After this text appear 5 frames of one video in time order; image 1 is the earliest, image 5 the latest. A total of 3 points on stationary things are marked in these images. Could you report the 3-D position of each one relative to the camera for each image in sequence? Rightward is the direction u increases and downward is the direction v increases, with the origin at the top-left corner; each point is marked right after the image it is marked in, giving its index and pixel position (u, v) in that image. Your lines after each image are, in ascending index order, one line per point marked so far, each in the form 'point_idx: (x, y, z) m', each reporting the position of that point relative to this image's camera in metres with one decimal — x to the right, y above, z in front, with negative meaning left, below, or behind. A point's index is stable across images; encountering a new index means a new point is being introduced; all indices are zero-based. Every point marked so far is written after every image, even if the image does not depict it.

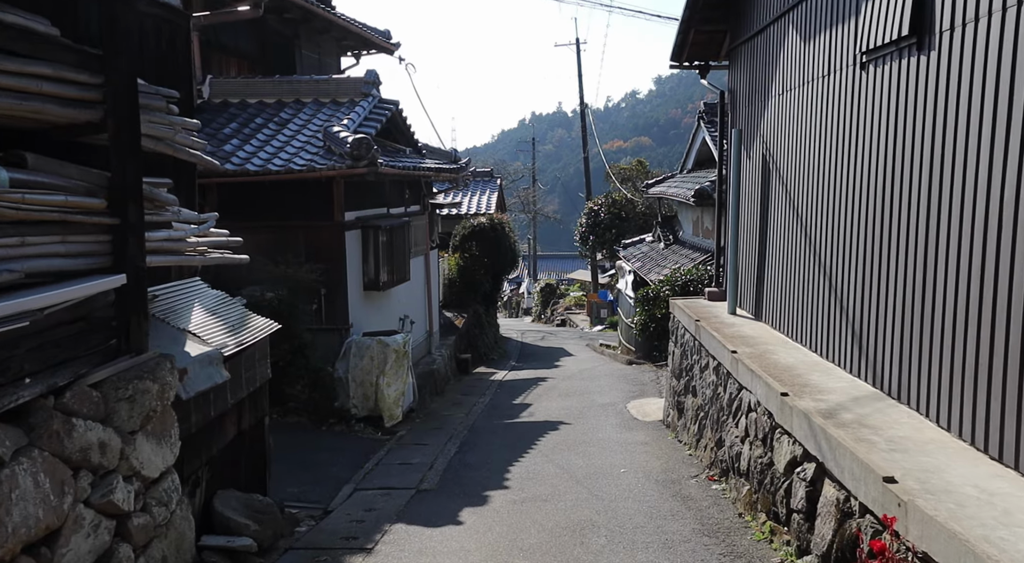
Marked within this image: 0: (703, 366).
0: (+1.9, -0.8, +9.0) m
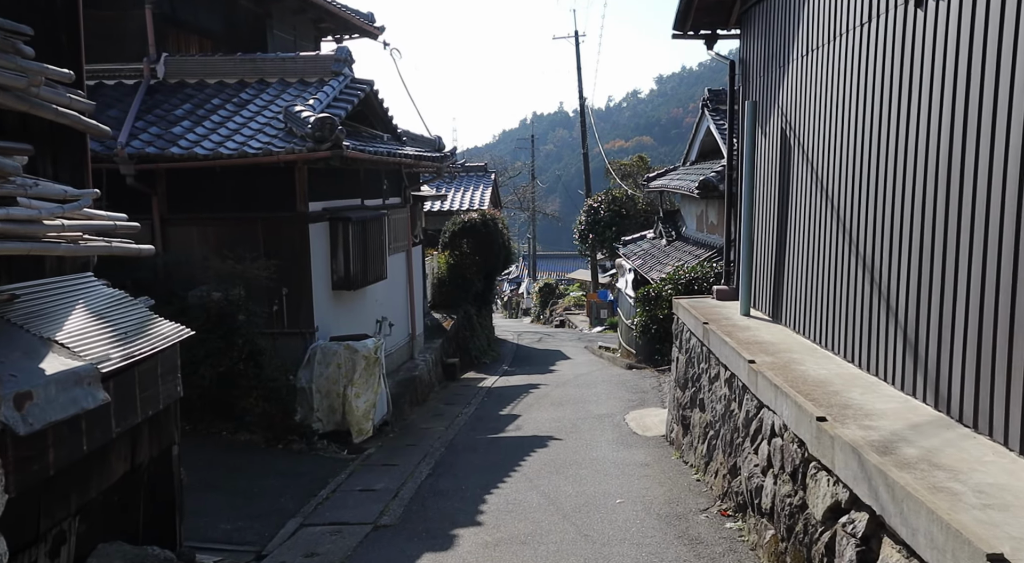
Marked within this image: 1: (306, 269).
0: (+1.7, -0.8, +7.7) m
1: (-2.4, +0.1, +10.8) m
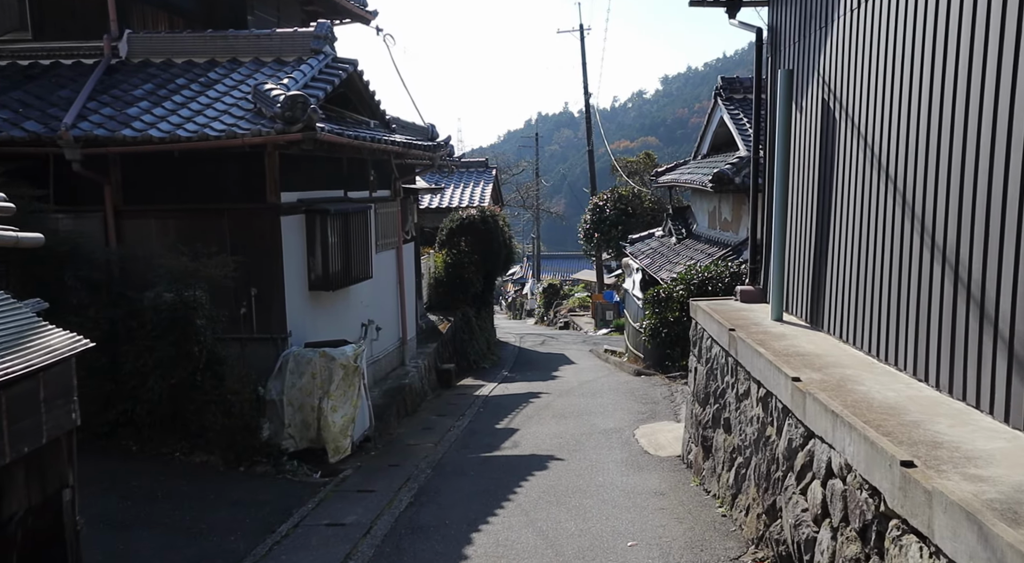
0: (+1.6, -0.8, +6.5) m
1: (-2.5, +0.2, +9.6) m
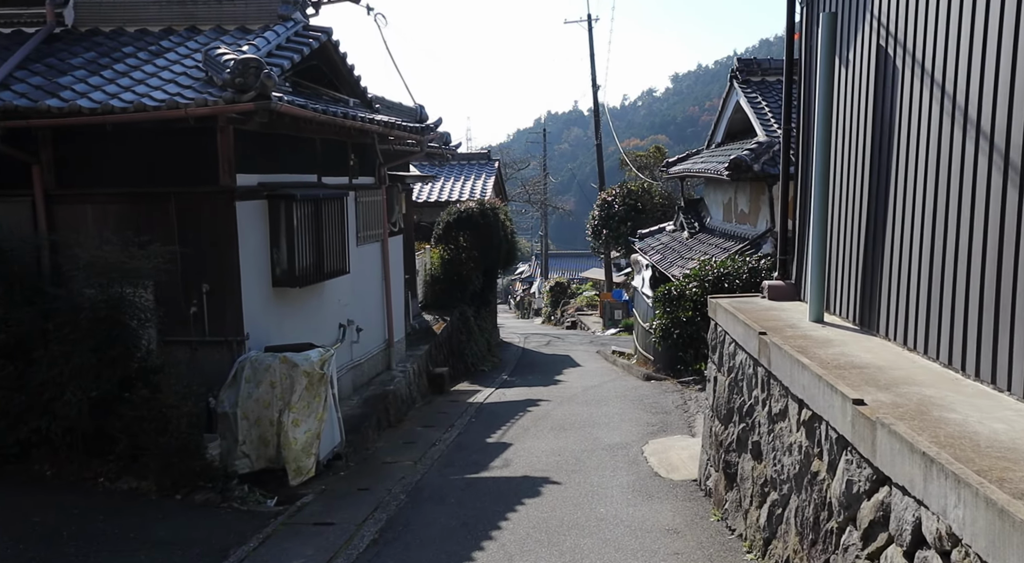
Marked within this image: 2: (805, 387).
0: (+1.5, -0.7, +5.2) m
1: (-2.5, +0.2, +8.4) m
2: (+1.4, -0.5, +4.5) m
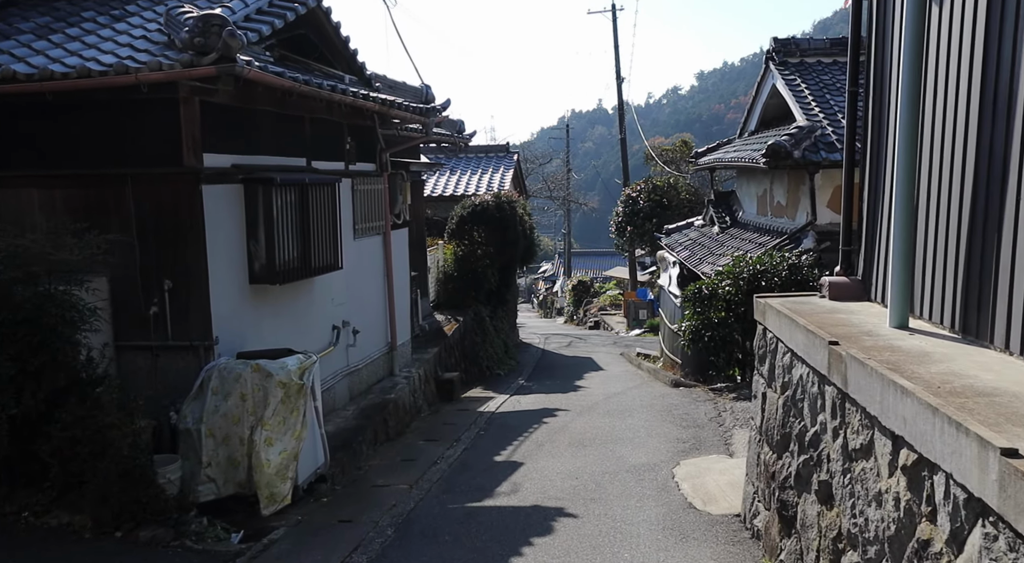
0: (+1.5, -0.7, +4.0) m
1: (-2.5, +0.2, +7.2) m
2: (+1.4, -0.5, +3.3) m
